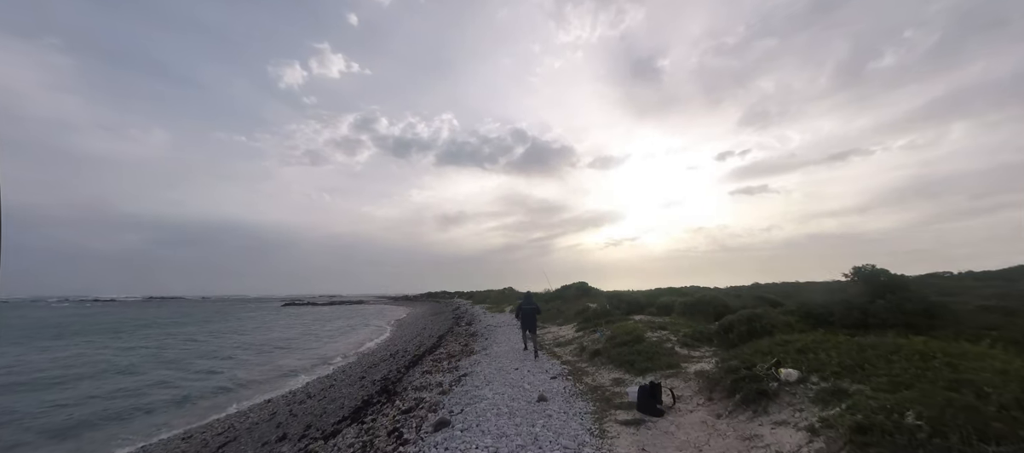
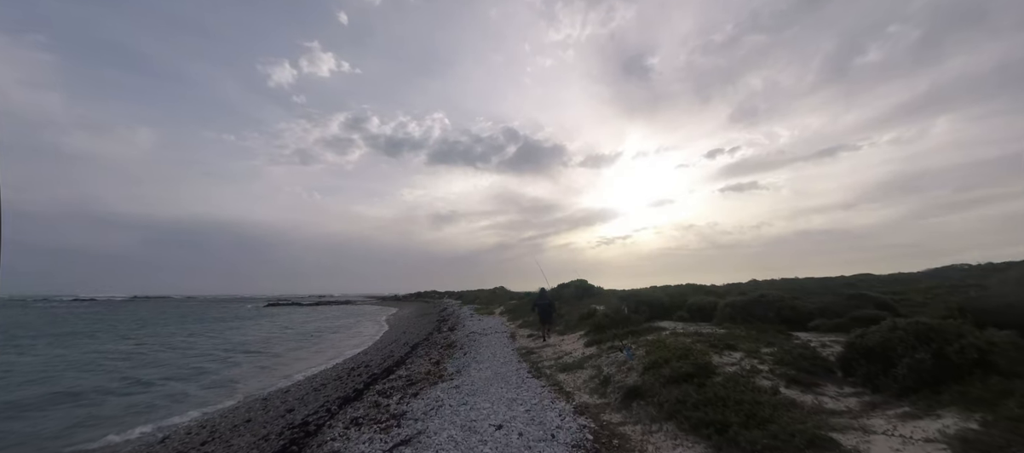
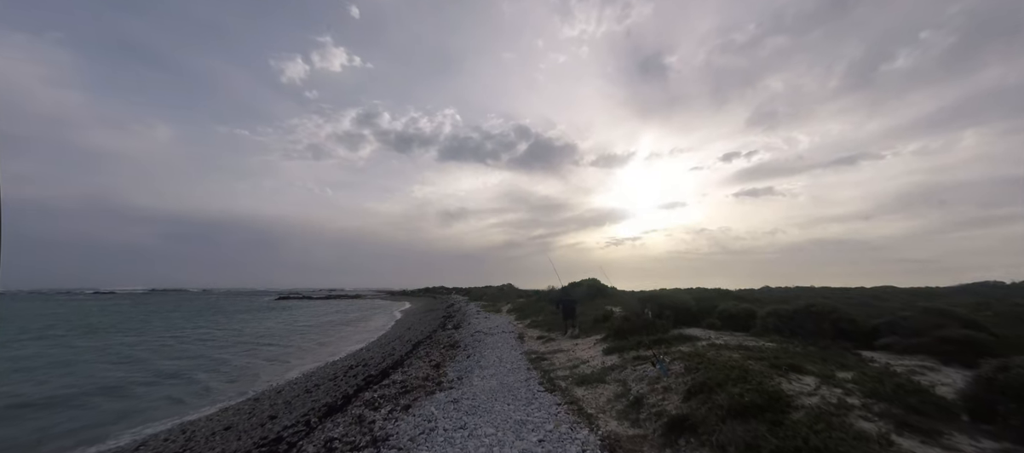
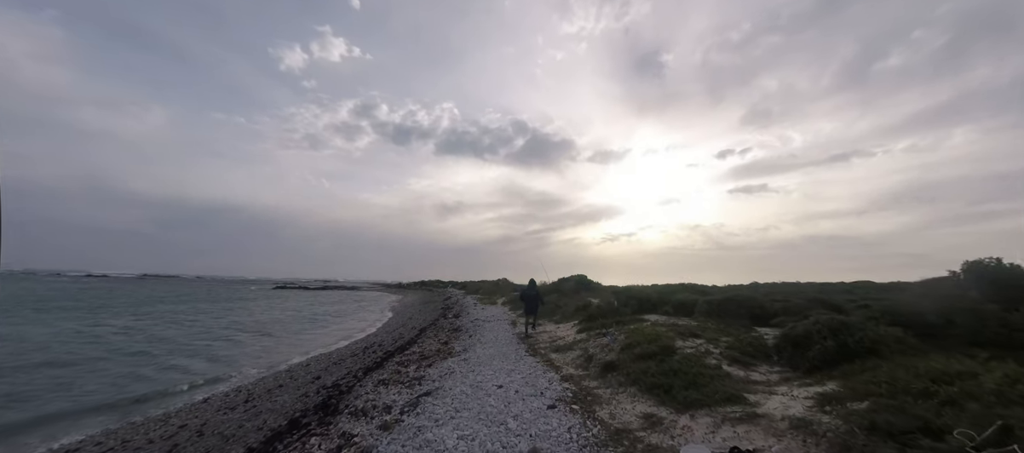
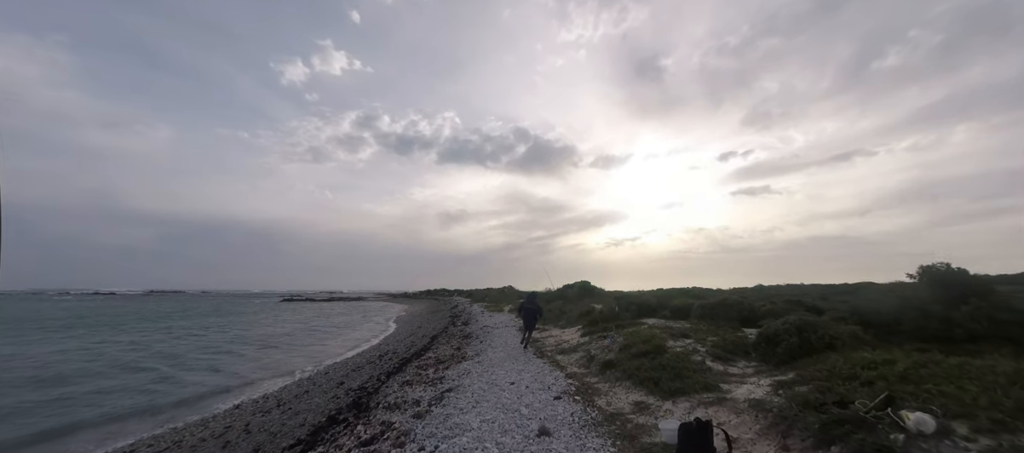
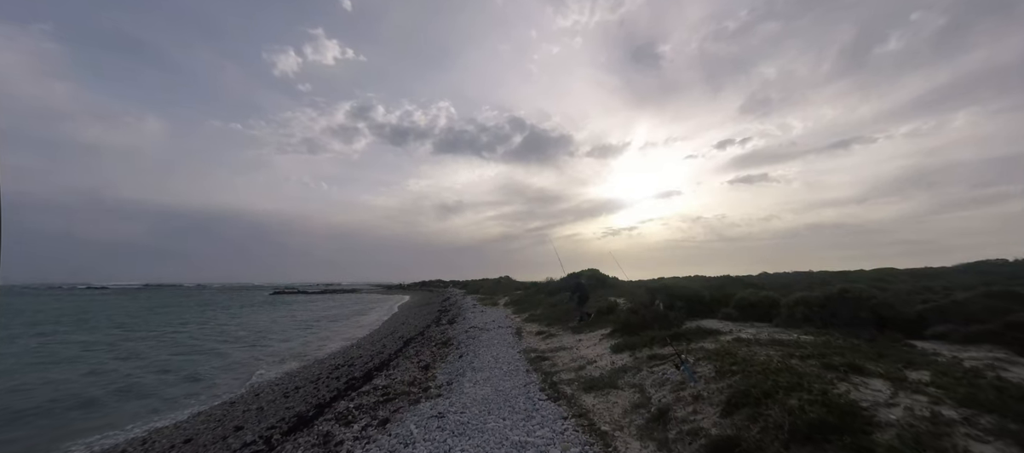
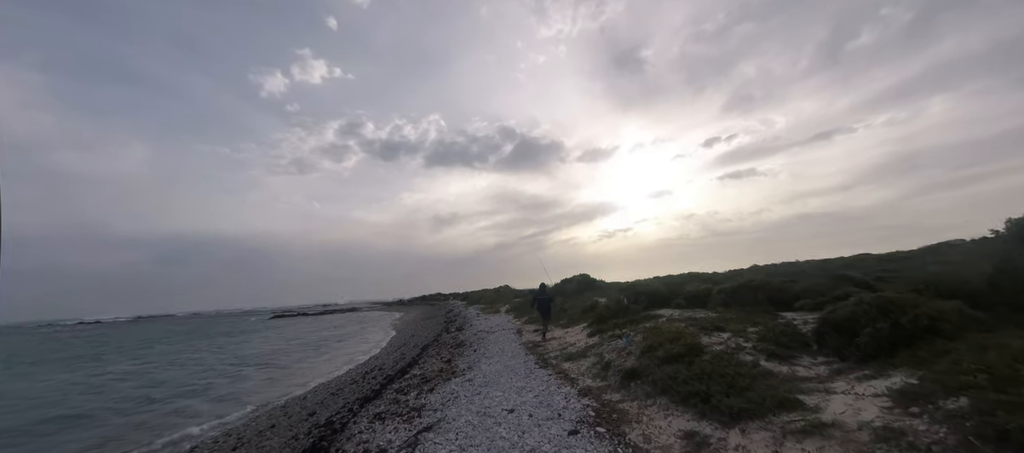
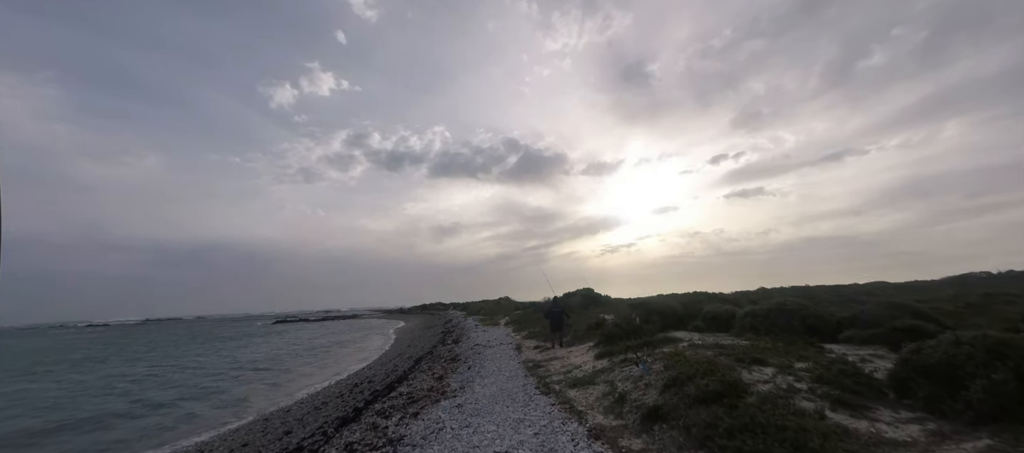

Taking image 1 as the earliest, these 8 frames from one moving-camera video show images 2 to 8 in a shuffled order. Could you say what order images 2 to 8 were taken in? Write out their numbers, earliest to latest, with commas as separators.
5, 4, 7, 2, 8, 3, 6
